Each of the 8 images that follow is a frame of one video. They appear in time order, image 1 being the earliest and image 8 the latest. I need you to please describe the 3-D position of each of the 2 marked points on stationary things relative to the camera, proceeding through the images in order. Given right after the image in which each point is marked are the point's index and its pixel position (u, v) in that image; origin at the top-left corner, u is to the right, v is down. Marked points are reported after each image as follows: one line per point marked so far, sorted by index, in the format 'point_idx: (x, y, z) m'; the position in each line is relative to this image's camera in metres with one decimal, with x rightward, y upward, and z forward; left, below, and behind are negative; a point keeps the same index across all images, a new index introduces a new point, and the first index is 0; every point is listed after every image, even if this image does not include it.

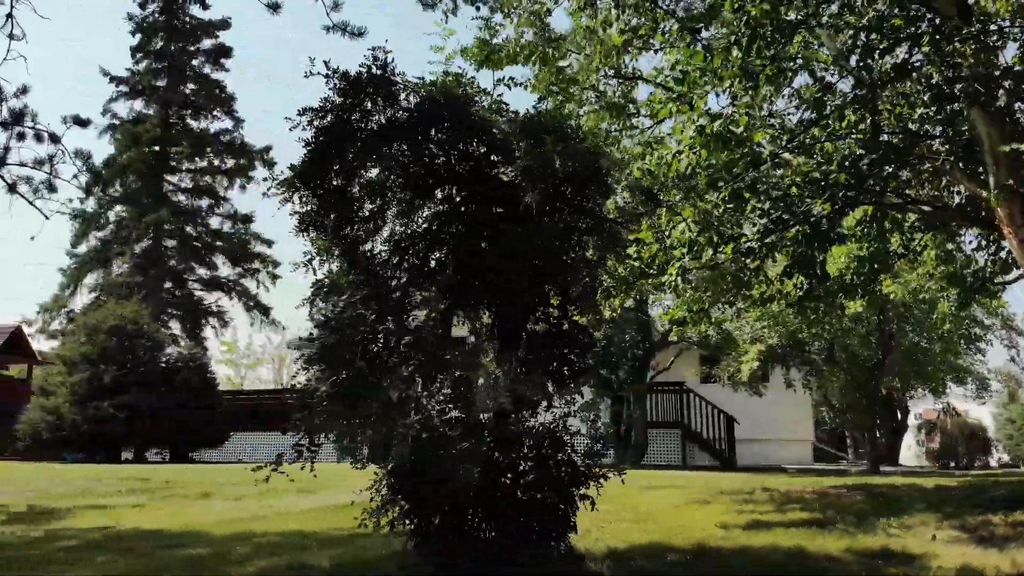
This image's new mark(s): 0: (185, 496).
0: (-4.9, -3.1, +10.4) m
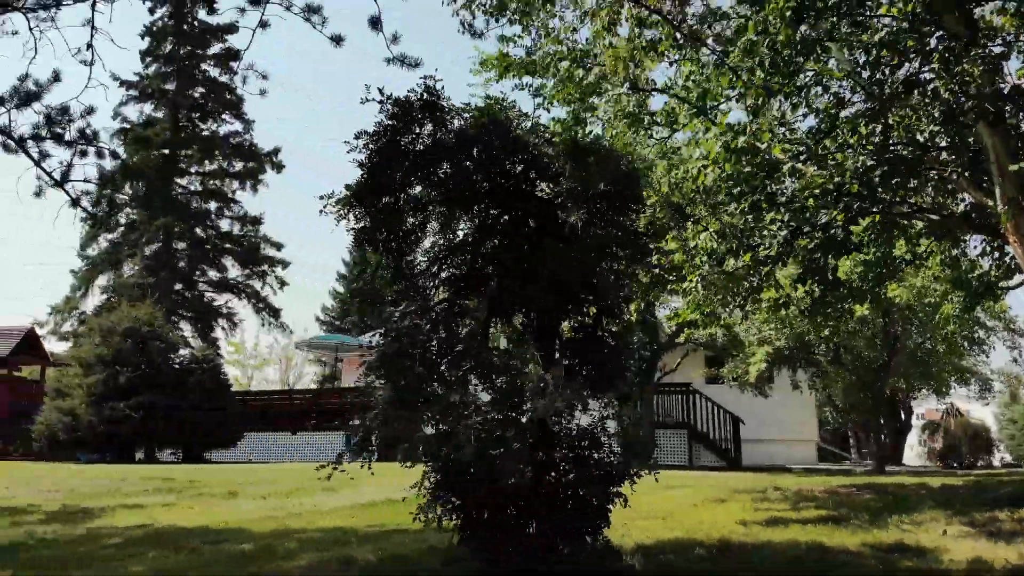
0: (-4.6, -3.2, +10.7) m
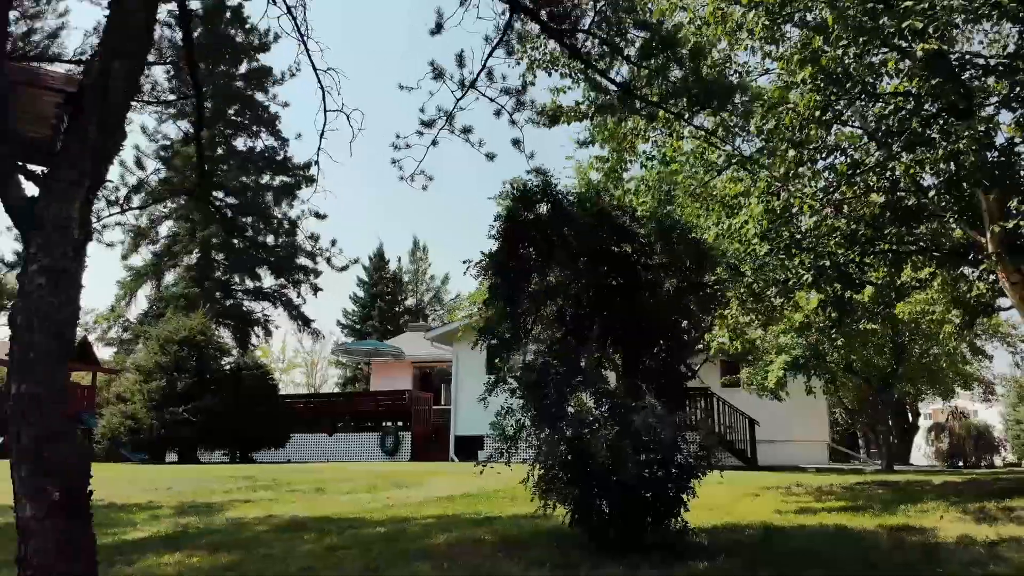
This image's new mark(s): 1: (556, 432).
0: (-3.7, -3.6, +12.2) m
1: (+0.4, -1.3, +6.0) m
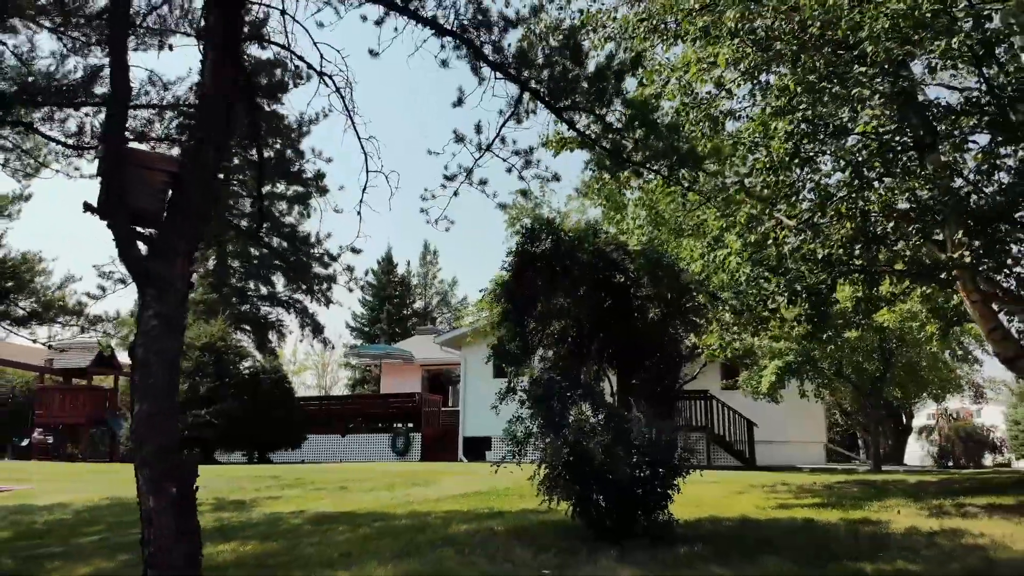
0: (-3.5, -3.9, +13.3) m
1: (+0.5, -1.5, +7.0) m
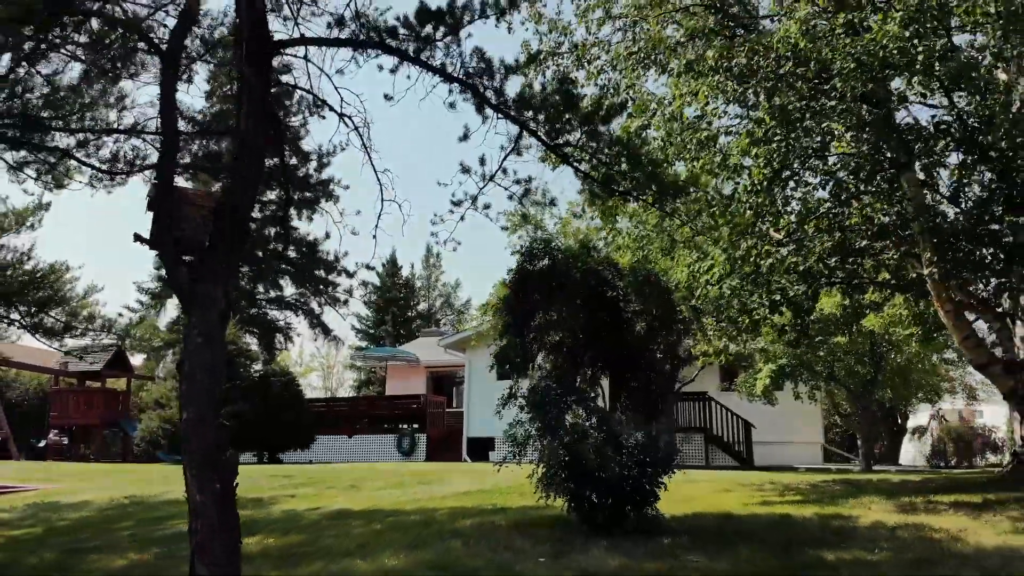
0: (-3.5, -4.0, +14.0) m
1: (+0.5, -1.7, +7.7) m
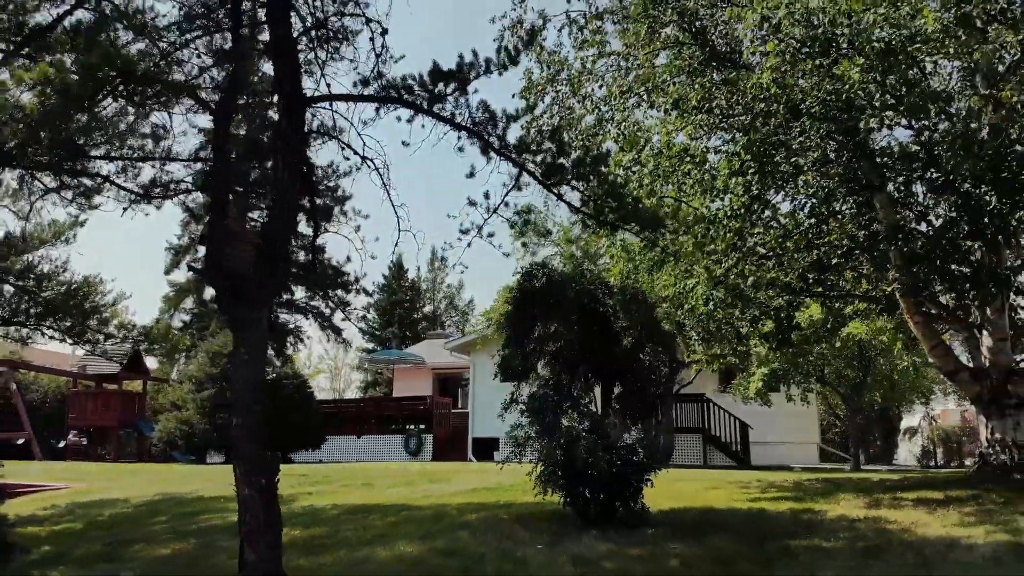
0: (-3.4, -4.3, +14.9) m
1: (+0.5, -1.9, +8.6) m
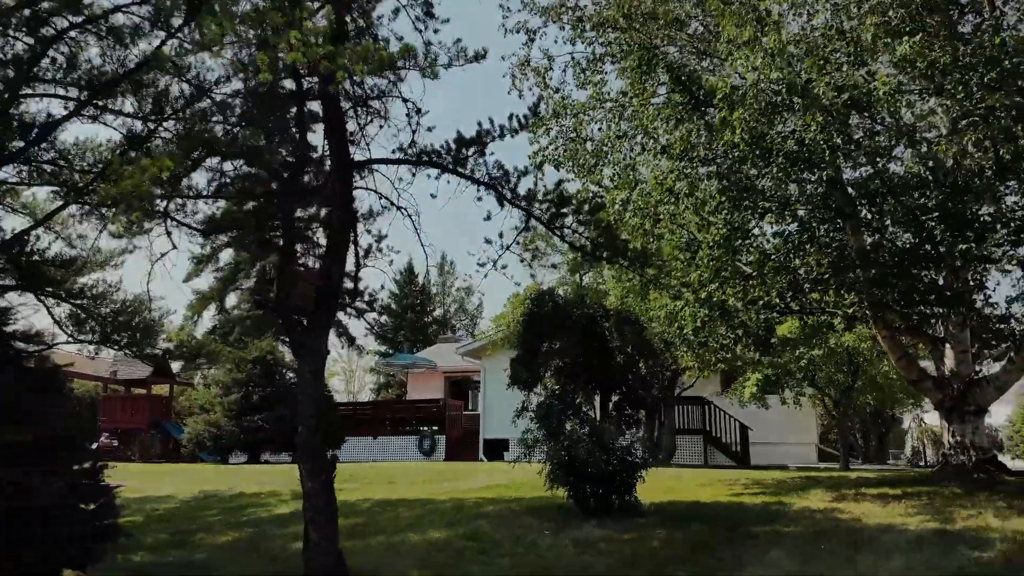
0: (-3.2, -4.6, +16.4) m
1: (+0.7, -2.3, +10.1) m
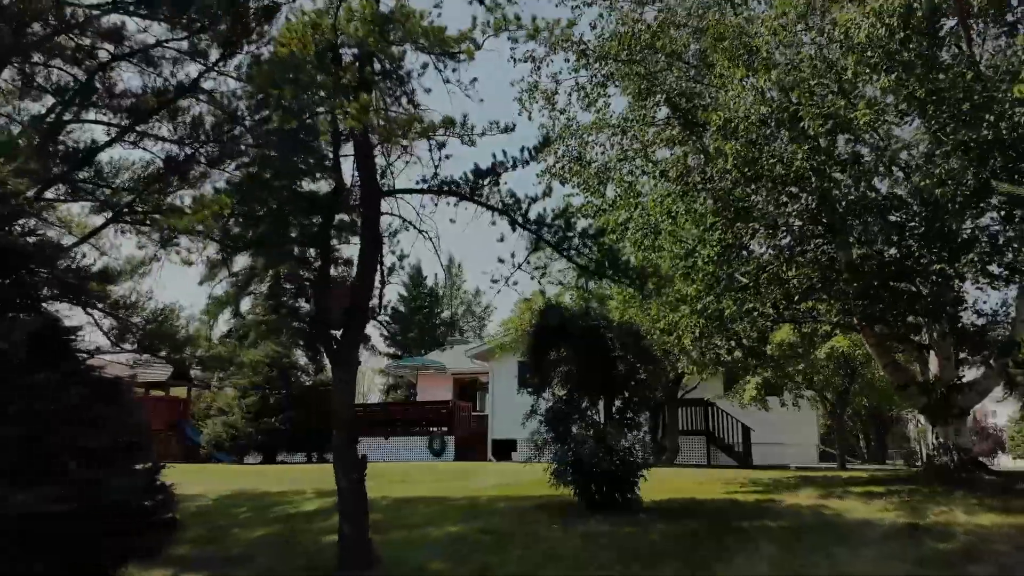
0: (-2.9, -4.9, +17.3) m
1: (+0.8, -2.5, +11.0) m
